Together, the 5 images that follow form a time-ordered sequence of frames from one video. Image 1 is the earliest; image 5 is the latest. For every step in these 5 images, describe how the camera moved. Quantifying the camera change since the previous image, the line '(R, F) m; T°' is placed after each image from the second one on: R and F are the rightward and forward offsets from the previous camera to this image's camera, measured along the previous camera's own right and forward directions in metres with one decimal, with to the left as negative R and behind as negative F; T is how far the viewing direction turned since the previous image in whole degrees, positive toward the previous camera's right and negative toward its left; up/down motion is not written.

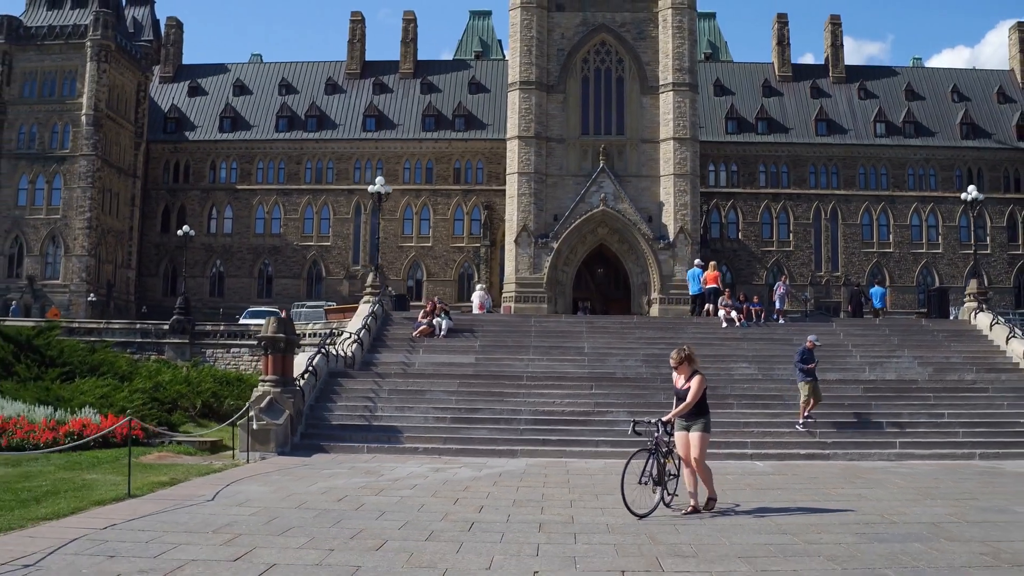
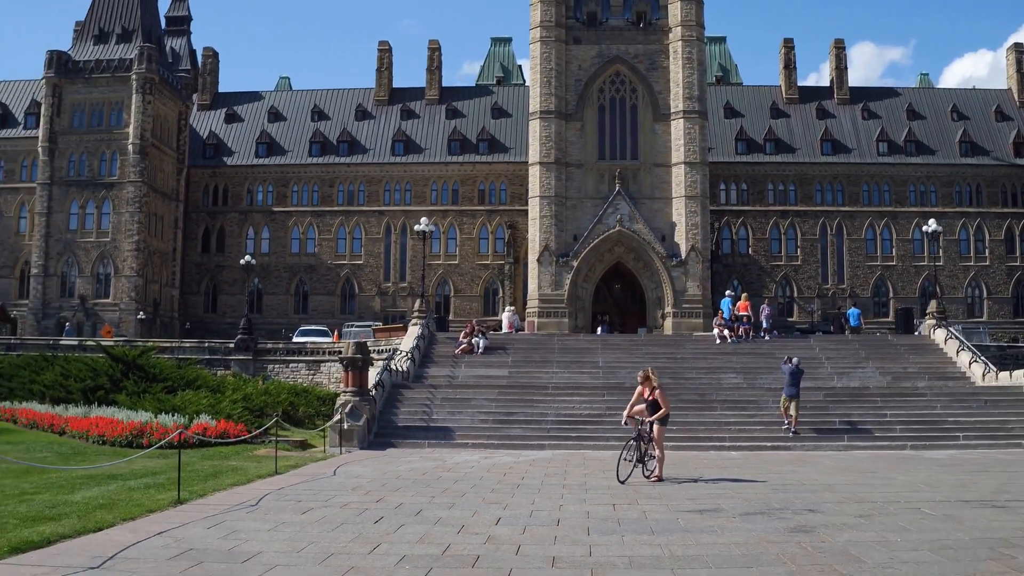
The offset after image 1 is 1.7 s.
(-0.1, -2.9) m; -1°
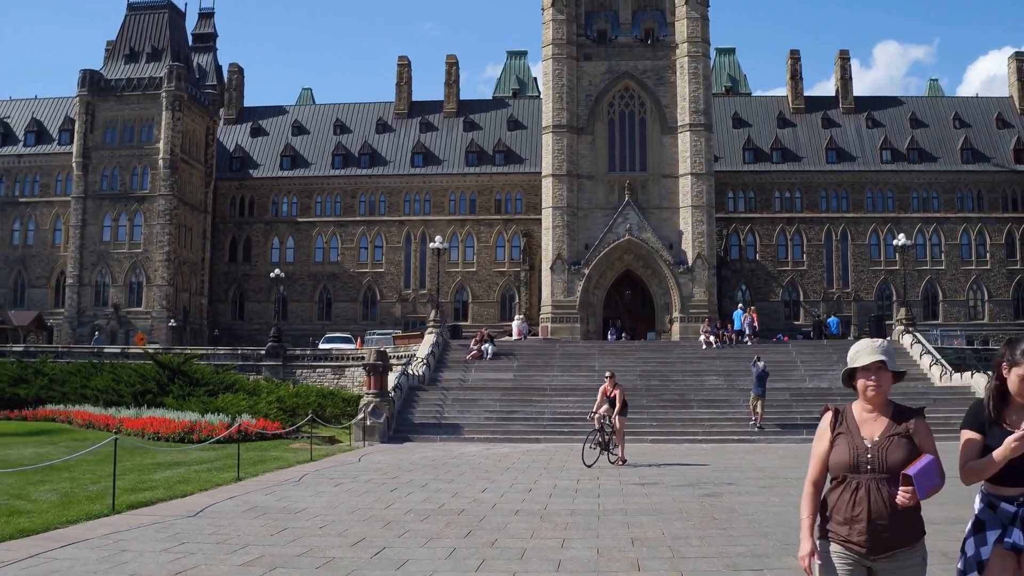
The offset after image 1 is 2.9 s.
(+0.4, -2.0) m; -1°
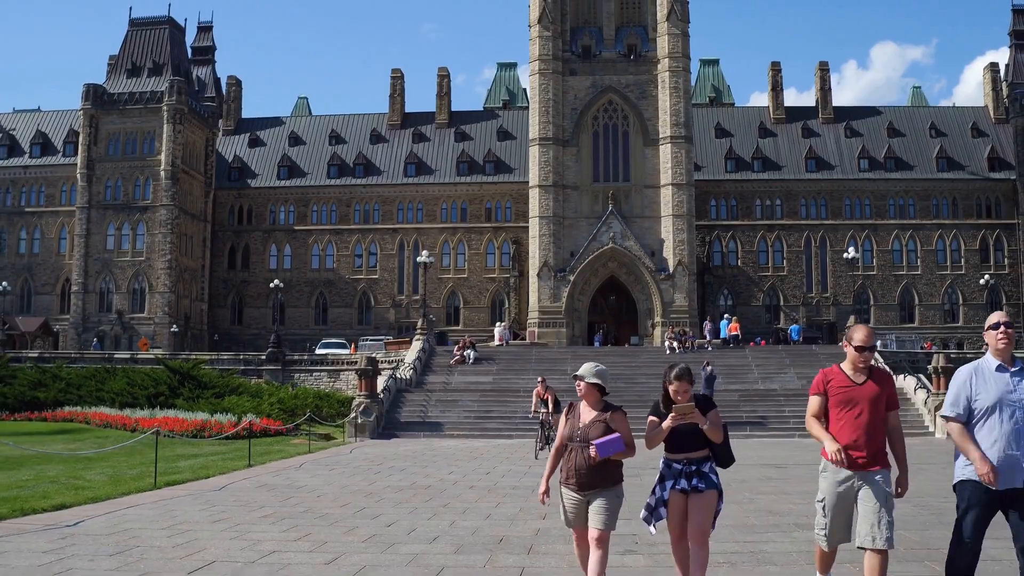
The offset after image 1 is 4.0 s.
(+0.4, -1.9) m; 0°
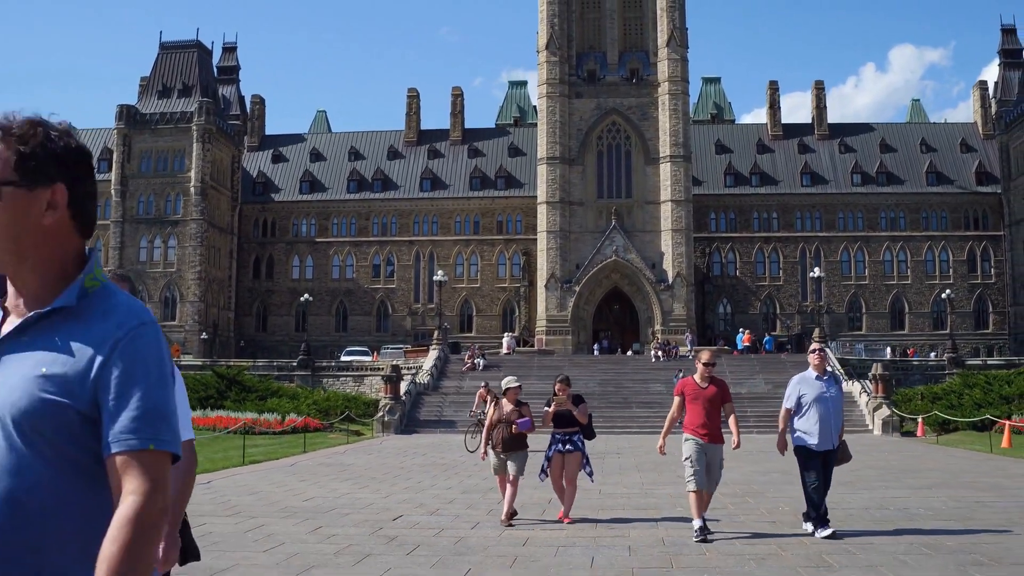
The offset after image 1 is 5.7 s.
(+0.3, -3.1) m; -1°
